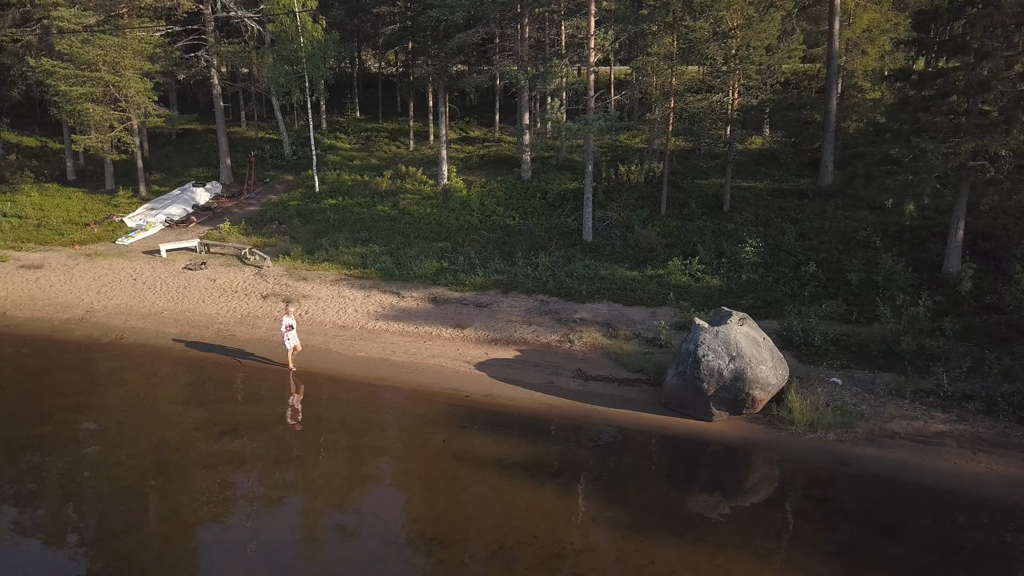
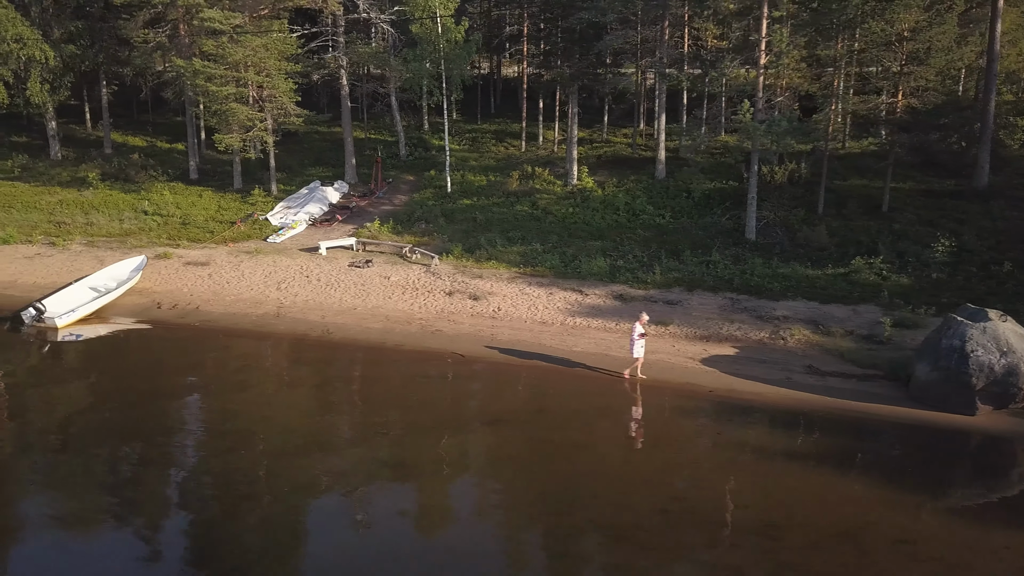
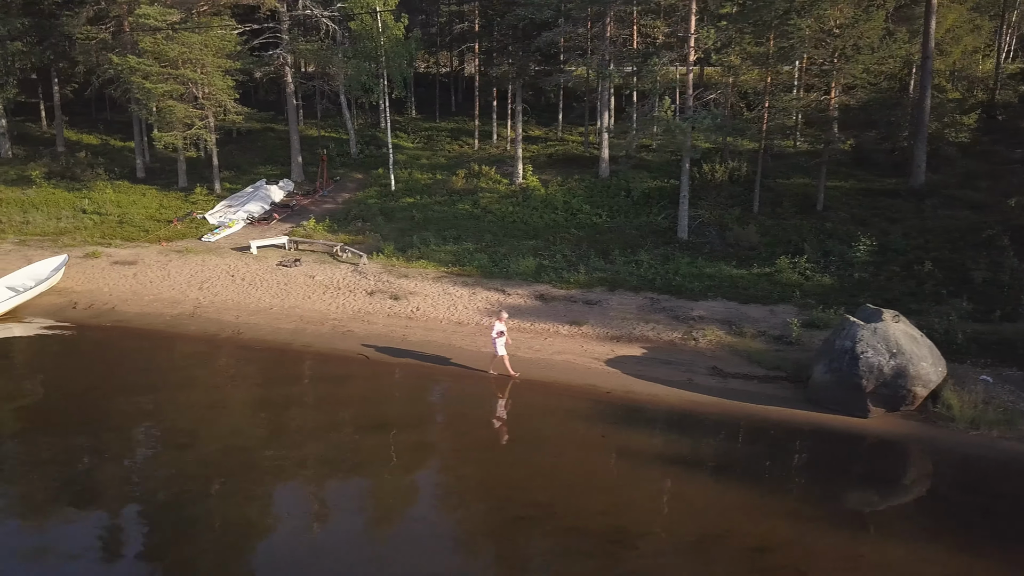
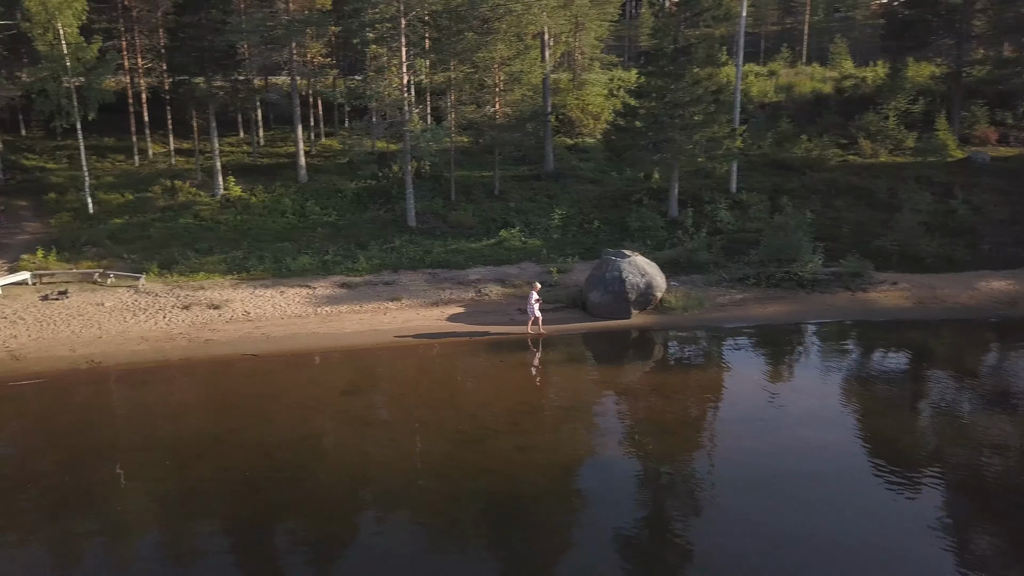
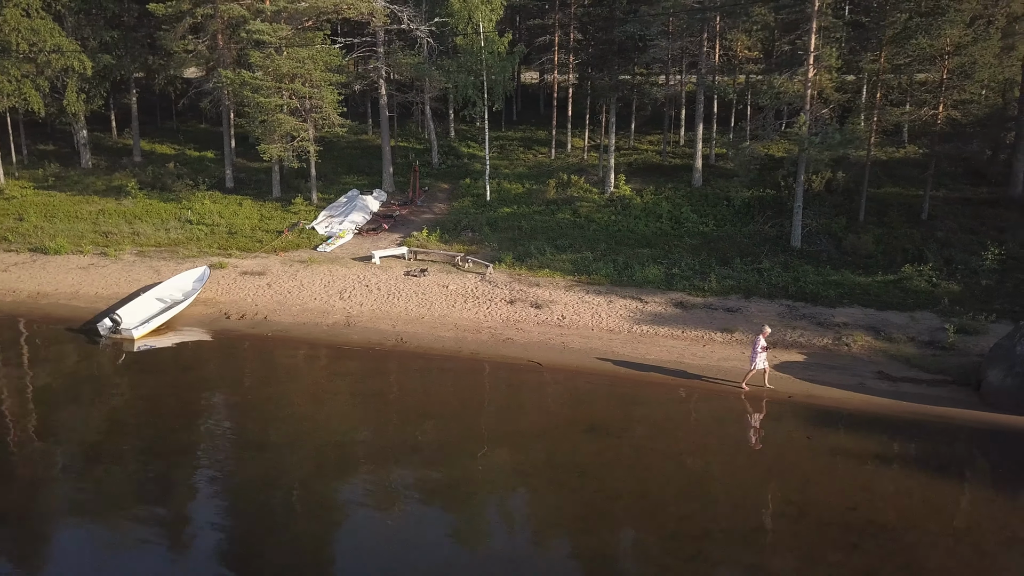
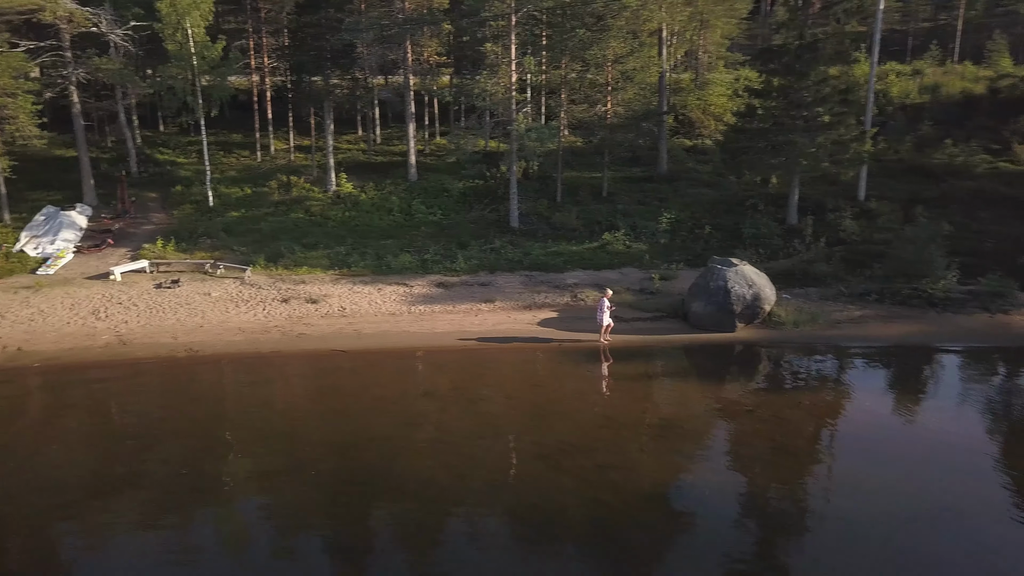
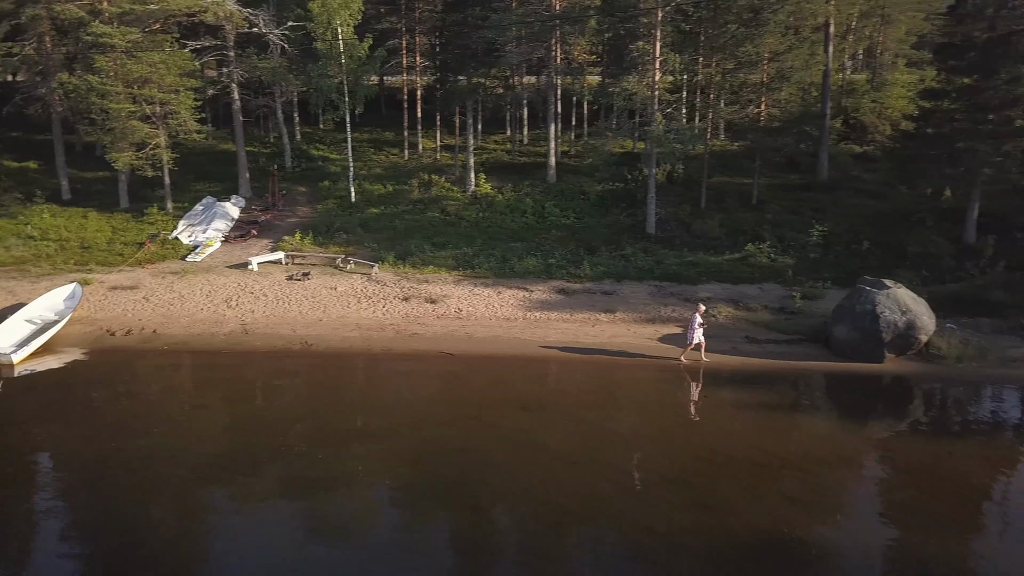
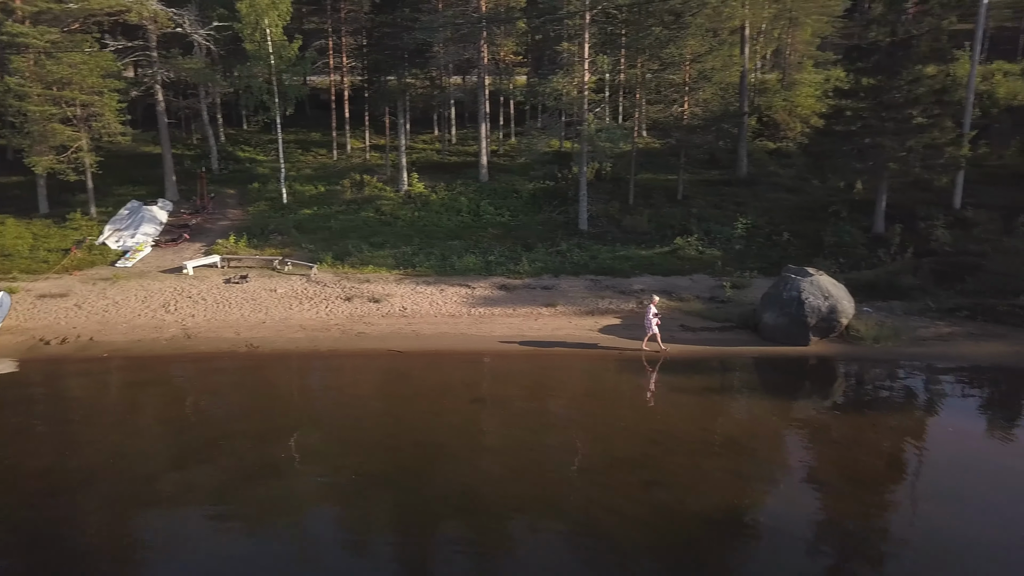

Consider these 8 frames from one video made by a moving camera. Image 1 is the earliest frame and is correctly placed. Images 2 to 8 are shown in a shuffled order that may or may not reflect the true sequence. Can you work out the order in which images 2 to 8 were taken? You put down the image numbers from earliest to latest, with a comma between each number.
3, 2, 5, 7, 8, 6, 4
